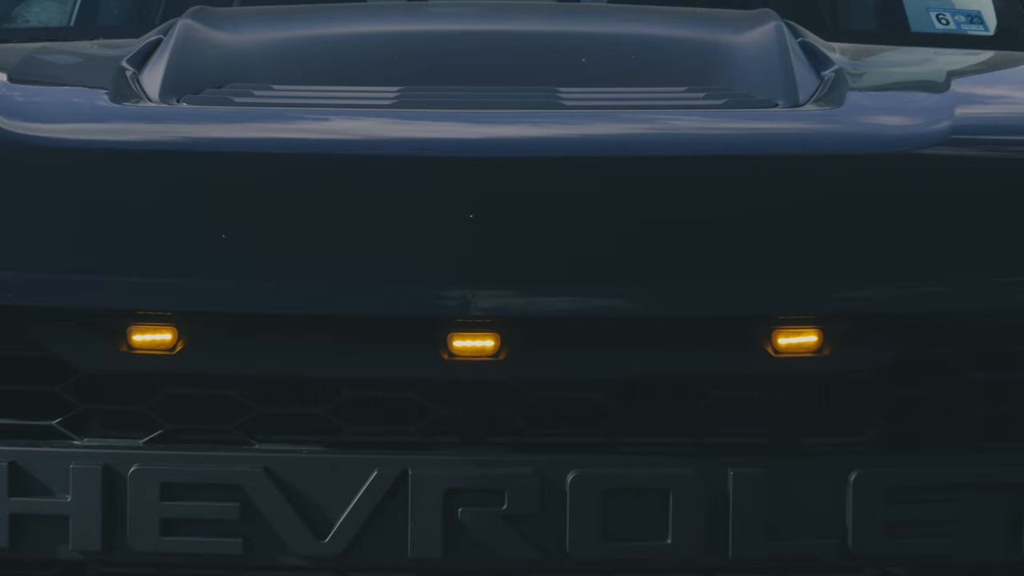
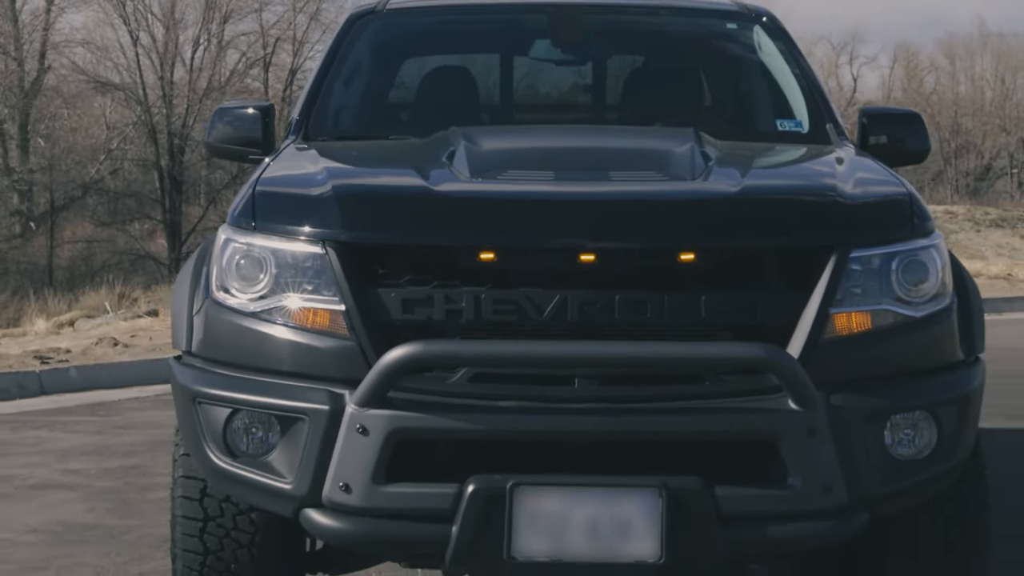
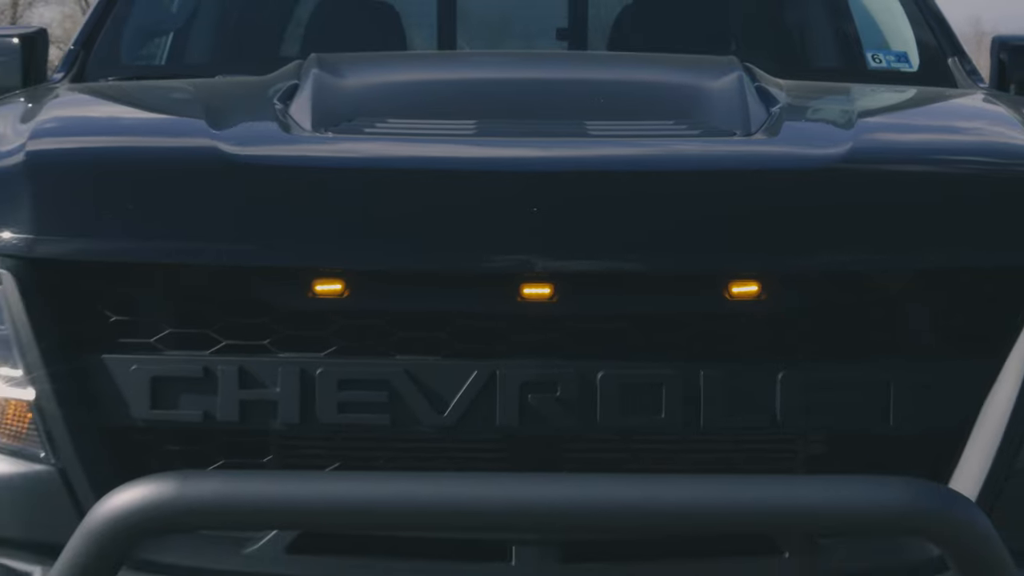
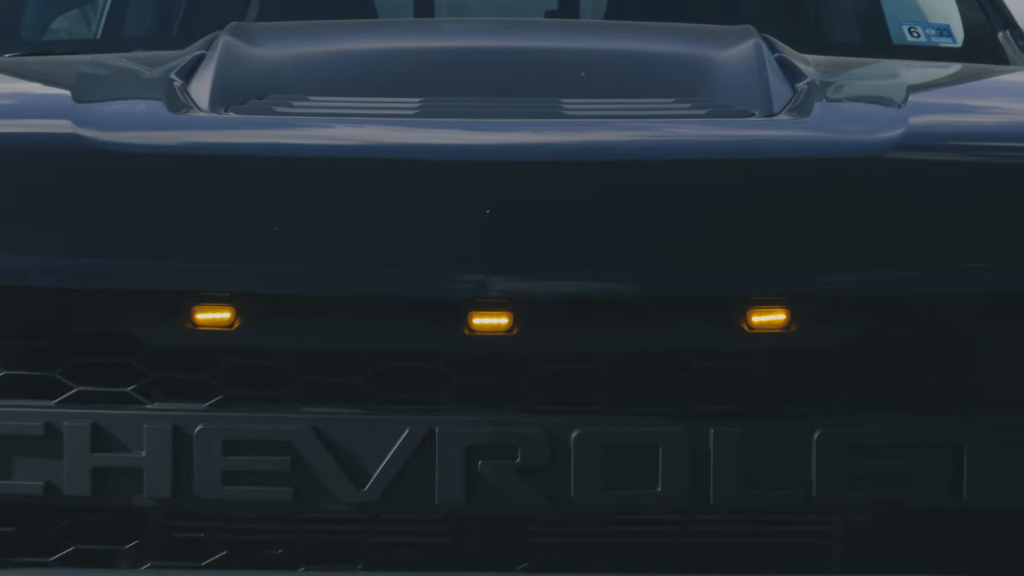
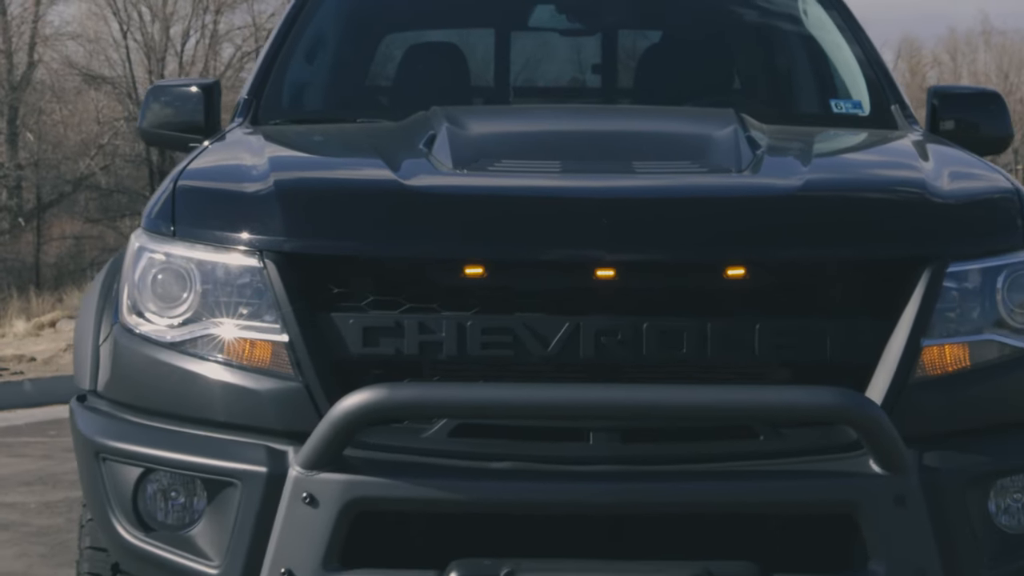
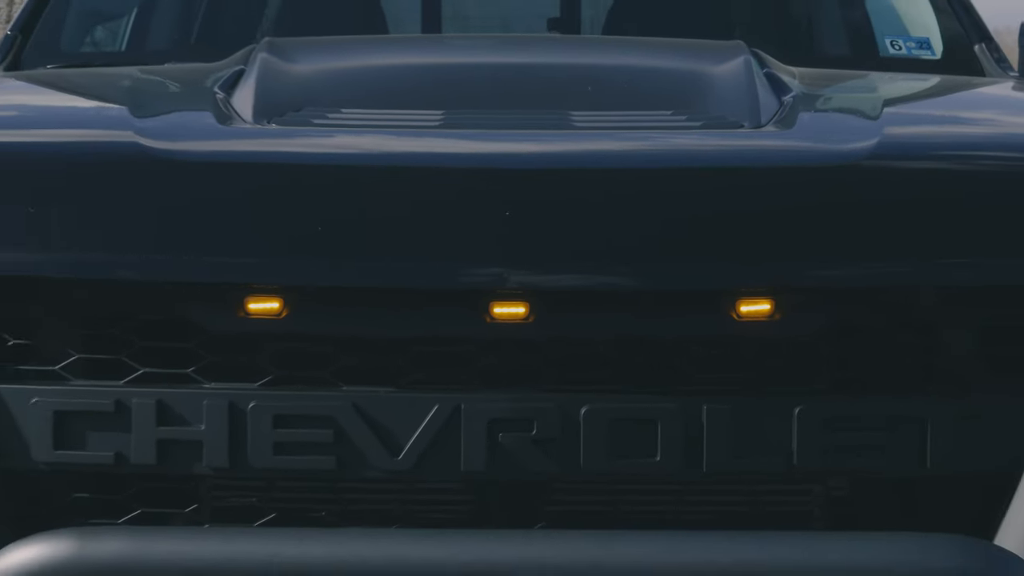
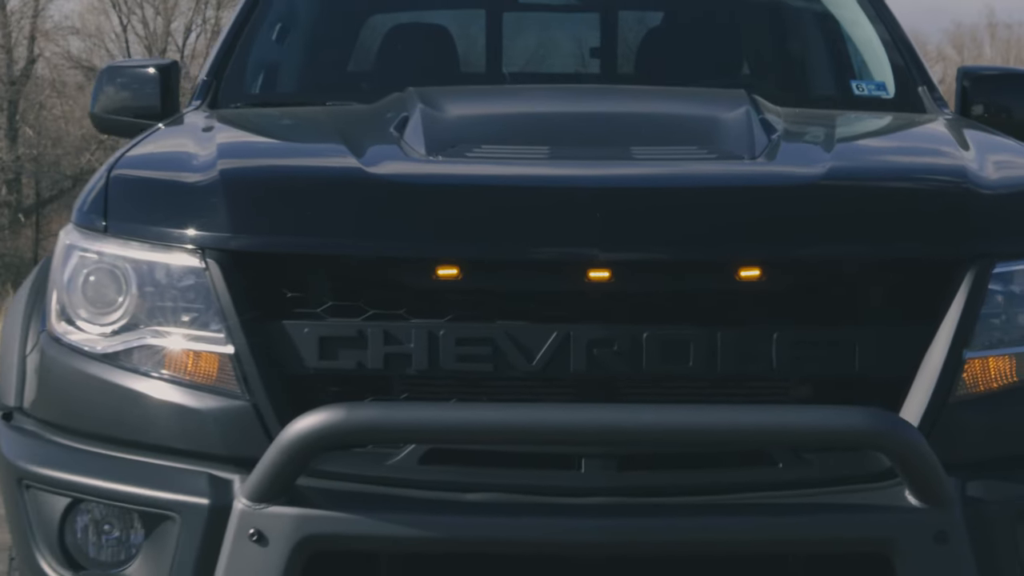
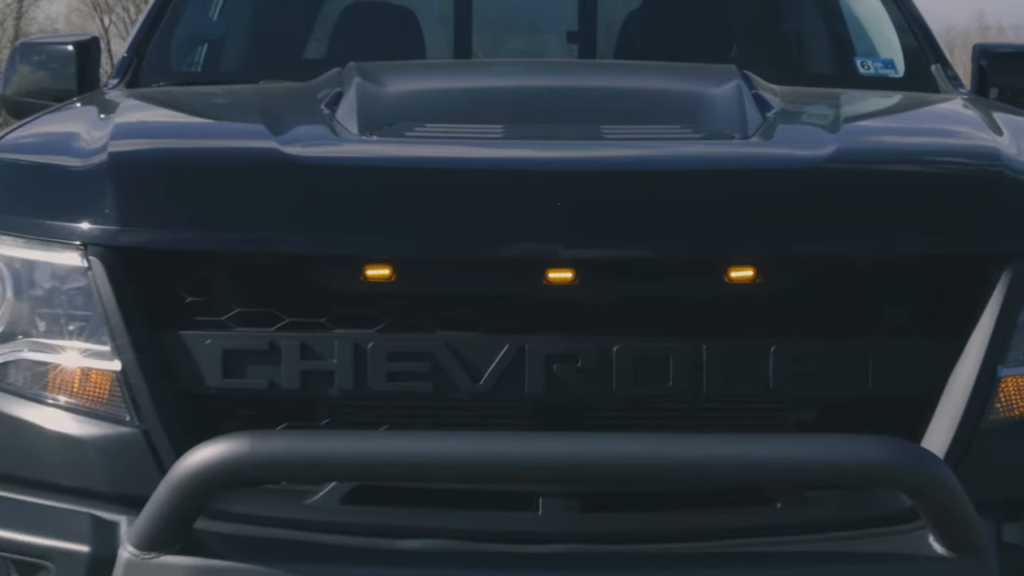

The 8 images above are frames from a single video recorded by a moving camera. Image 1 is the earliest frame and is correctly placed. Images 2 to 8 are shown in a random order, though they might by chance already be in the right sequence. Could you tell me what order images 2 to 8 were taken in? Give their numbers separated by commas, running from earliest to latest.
4, 6, 3, 8, 7, 5, 2
